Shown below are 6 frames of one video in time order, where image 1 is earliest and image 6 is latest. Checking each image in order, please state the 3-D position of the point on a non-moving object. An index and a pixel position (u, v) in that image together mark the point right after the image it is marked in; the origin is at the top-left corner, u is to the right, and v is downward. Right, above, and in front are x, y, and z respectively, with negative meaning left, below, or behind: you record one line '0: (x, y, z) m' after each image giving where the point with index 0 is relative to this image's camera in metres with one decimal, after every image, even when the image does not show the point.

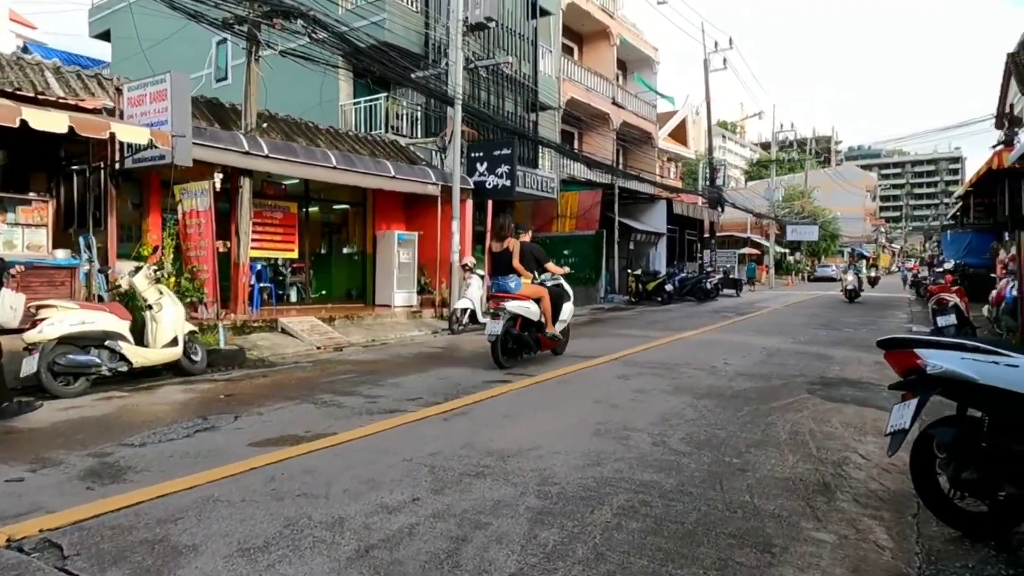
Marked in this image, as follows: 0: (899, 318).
0: (+9.4, -0.7, +16.1) m
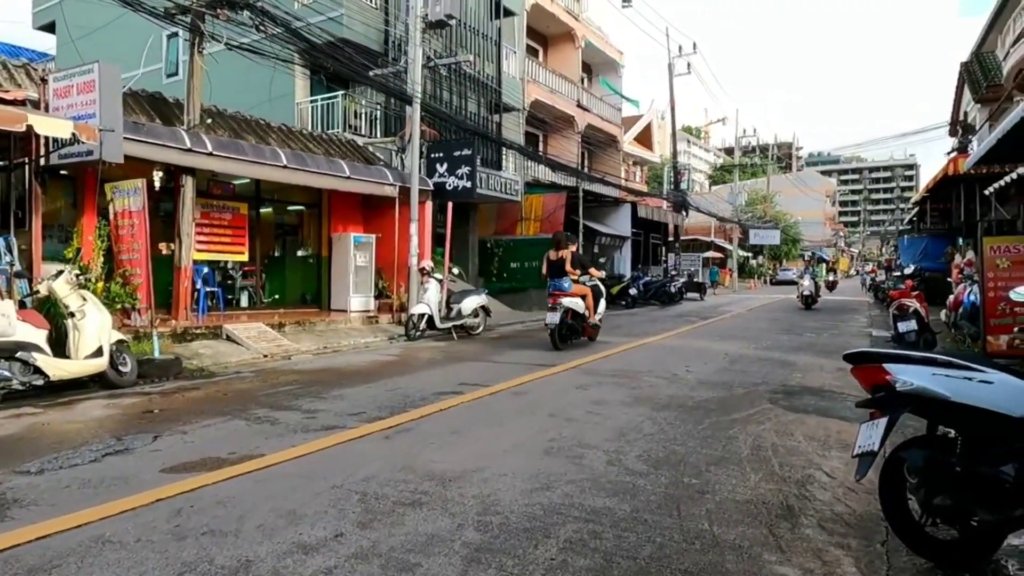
0: (+8.5, -0.8, +16.2) m
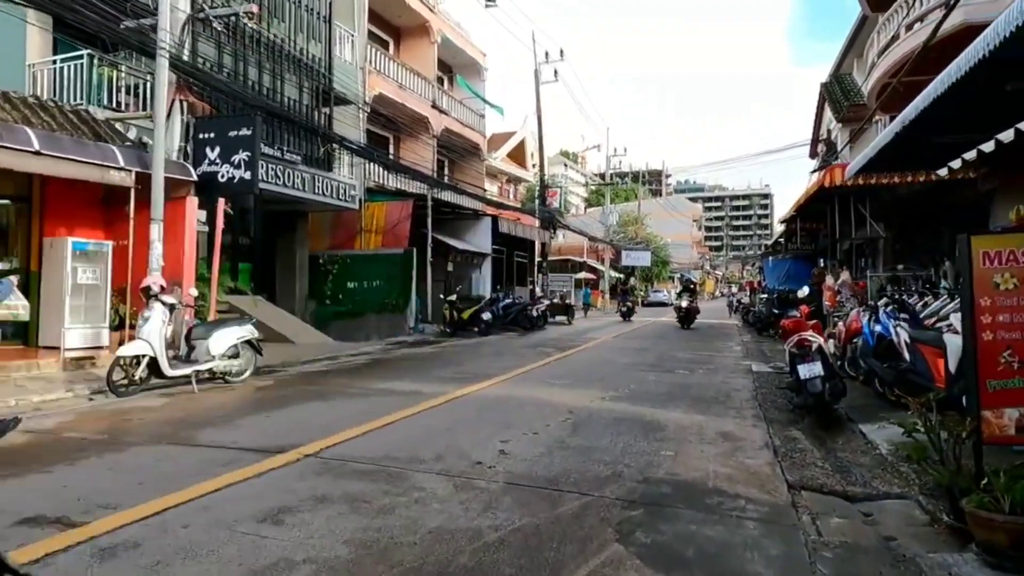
0: (+4.7, -1.3, +14.2) m
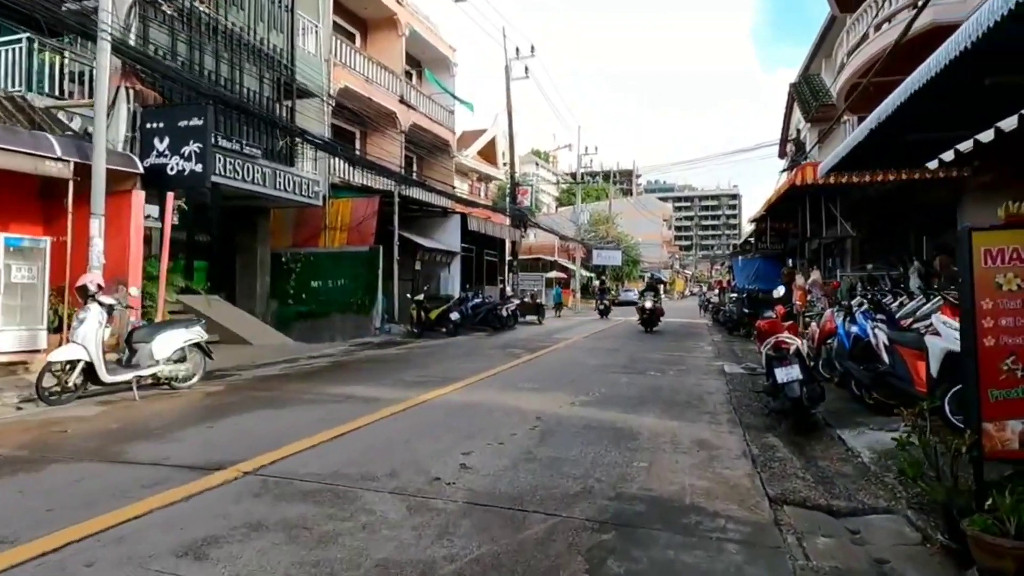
0: (+4.1, -1.3, +14.0) m
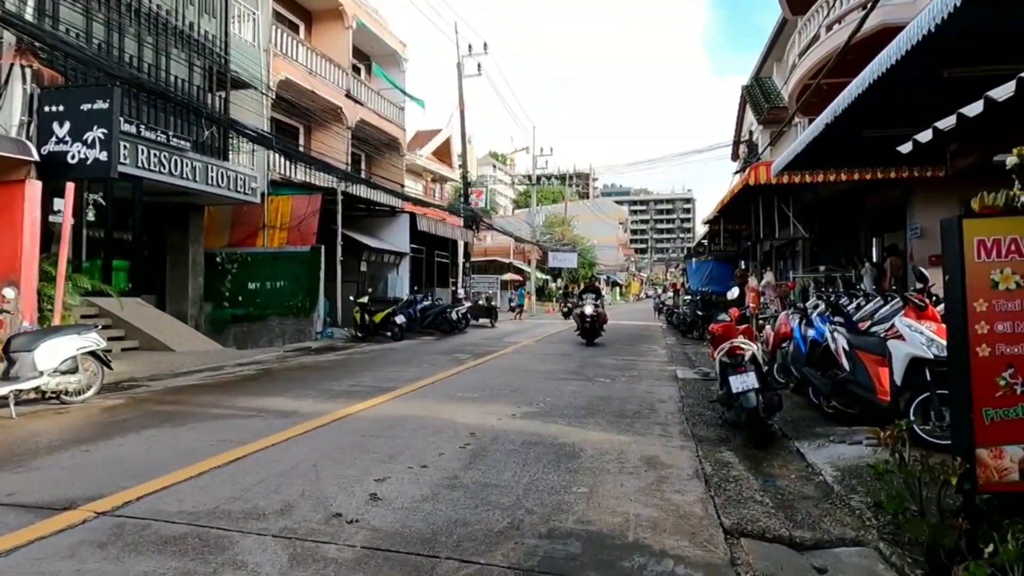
0: (+3.0, -1.4, +13.5) m
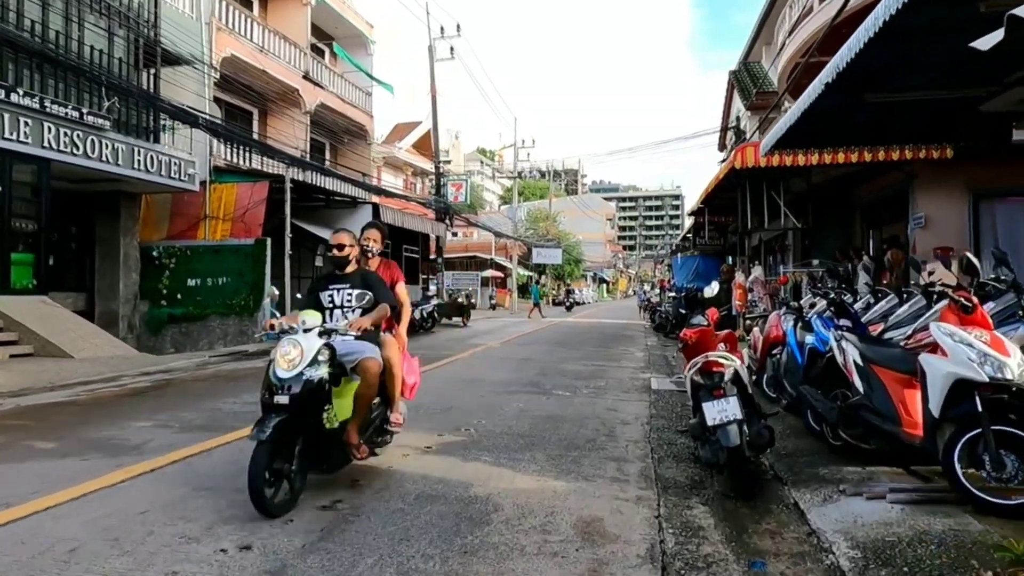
0: (+2.2, -1.3, +12.1) m
